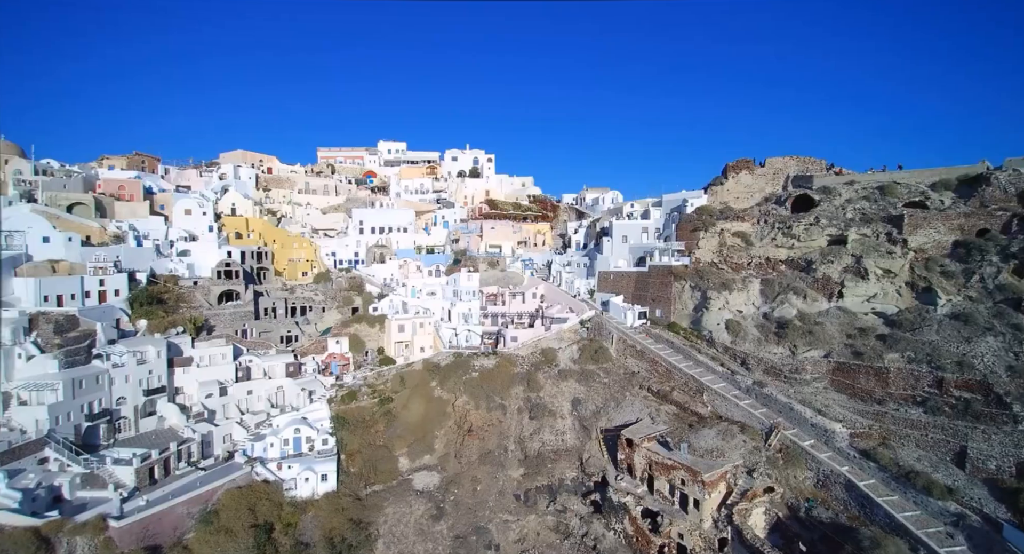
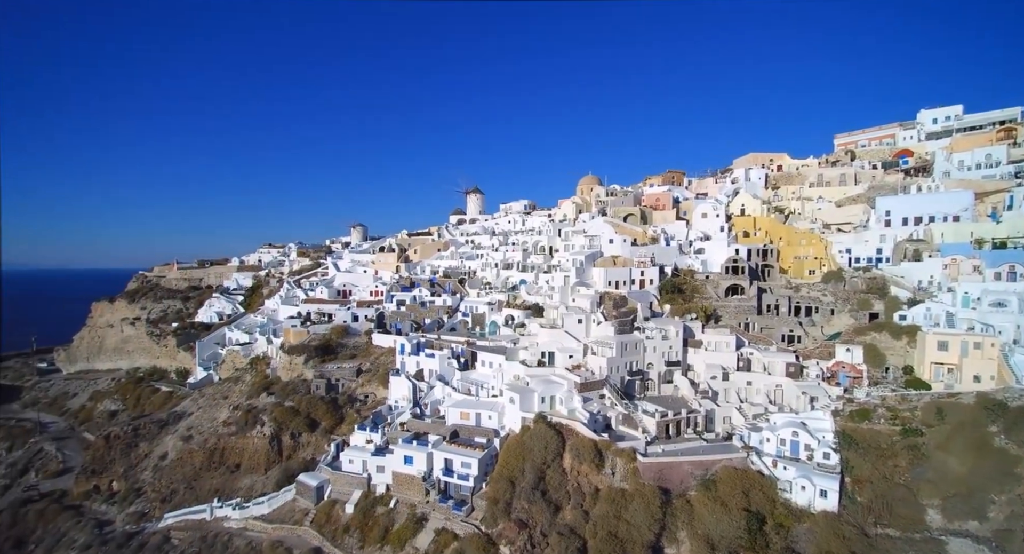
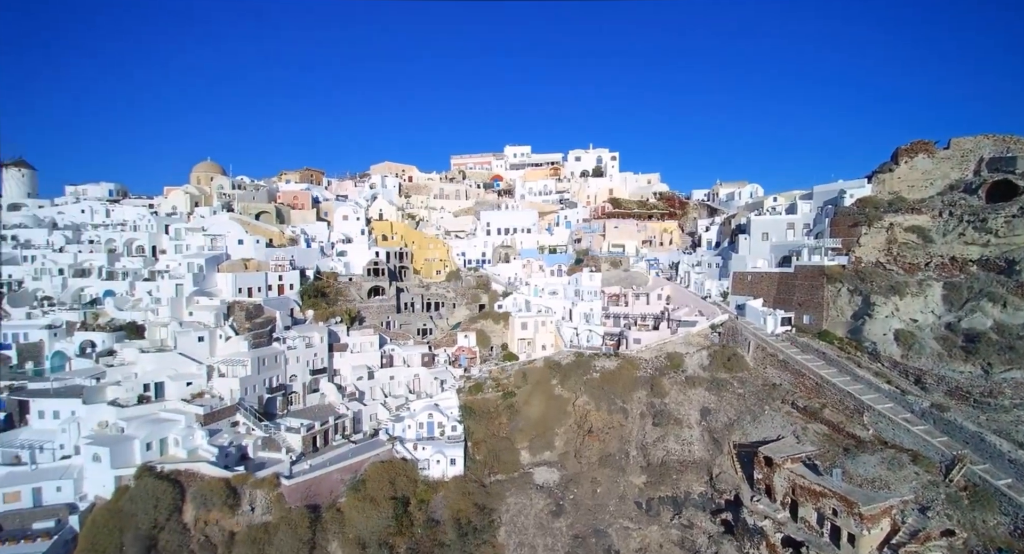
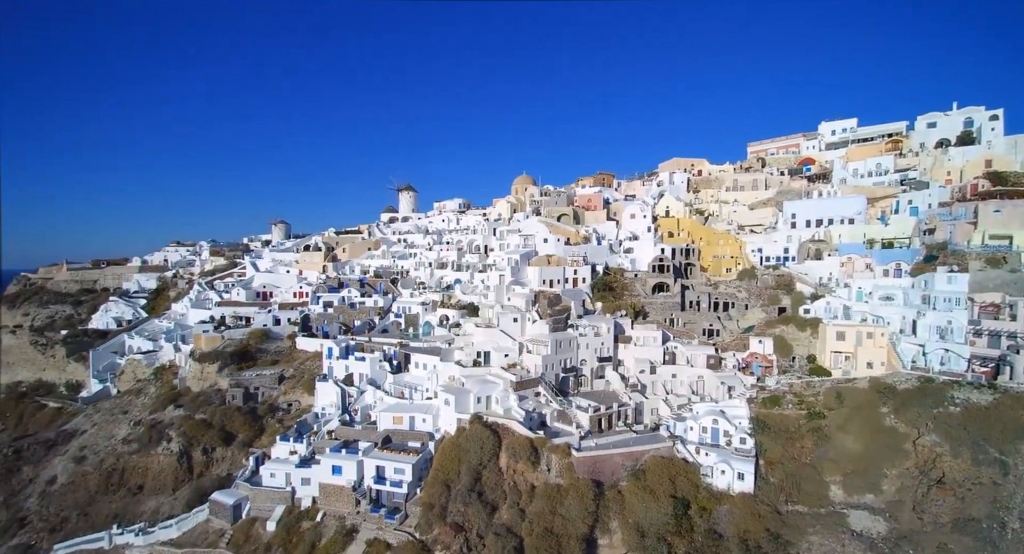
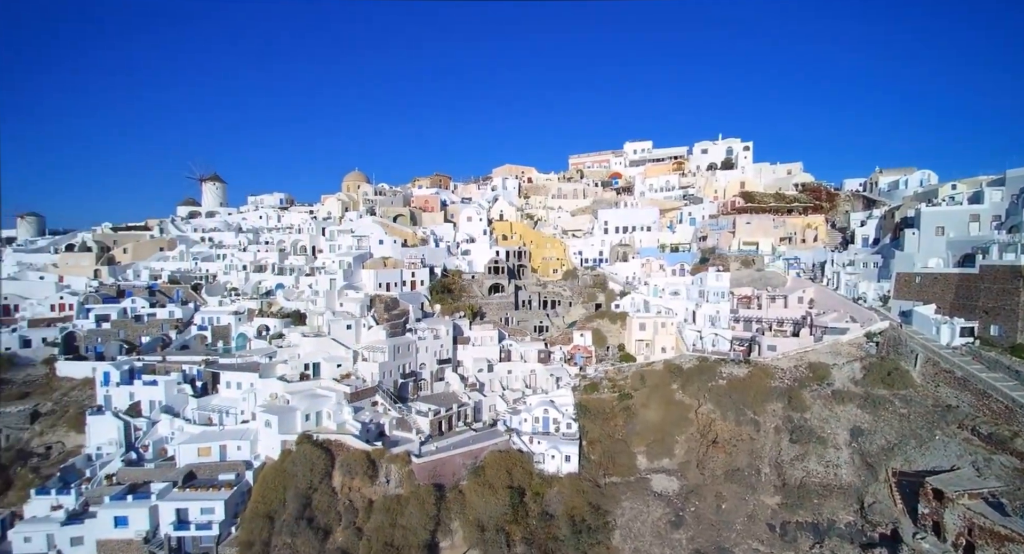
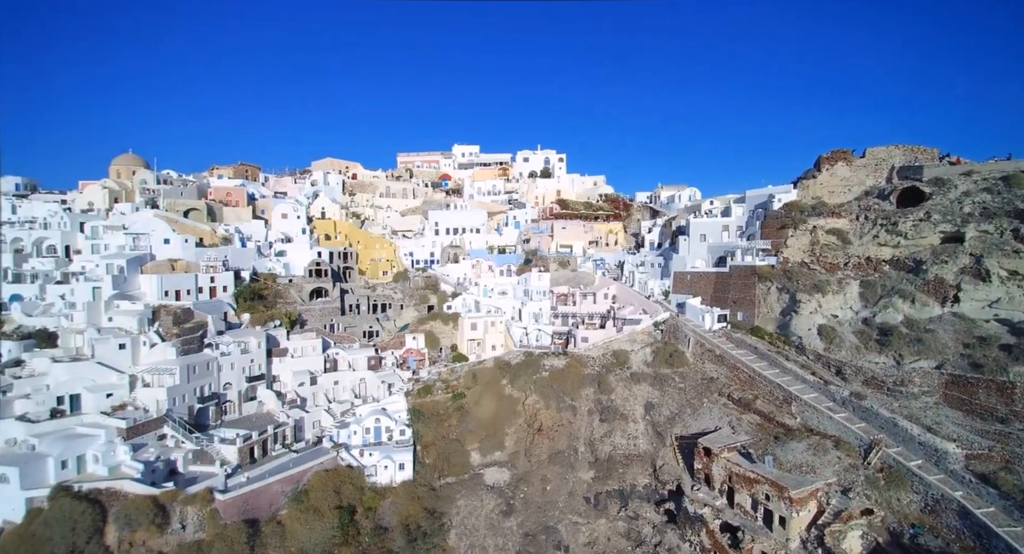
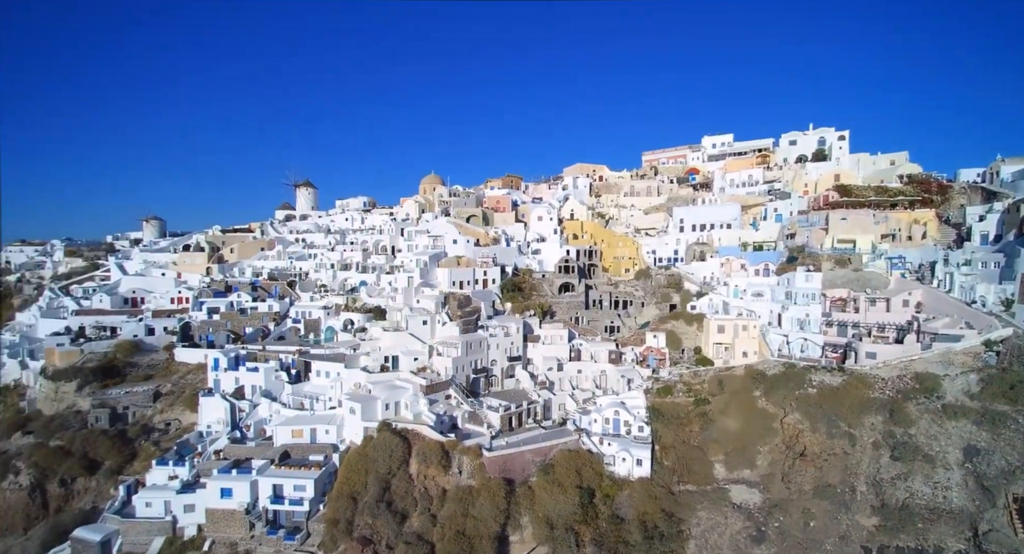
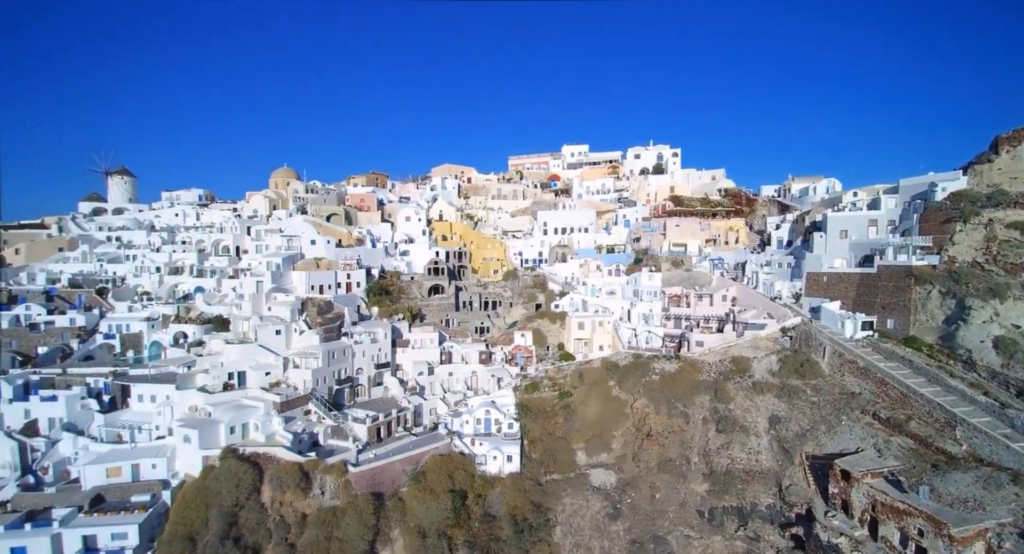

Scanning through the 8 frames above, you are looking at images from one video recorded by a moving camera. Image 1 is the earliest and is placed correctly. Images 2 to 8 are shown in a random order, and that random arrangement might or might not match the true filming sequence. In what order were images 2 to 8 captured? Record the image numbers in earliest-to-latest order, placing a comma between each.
6, 3, 8, 5, 7, 4, 2
